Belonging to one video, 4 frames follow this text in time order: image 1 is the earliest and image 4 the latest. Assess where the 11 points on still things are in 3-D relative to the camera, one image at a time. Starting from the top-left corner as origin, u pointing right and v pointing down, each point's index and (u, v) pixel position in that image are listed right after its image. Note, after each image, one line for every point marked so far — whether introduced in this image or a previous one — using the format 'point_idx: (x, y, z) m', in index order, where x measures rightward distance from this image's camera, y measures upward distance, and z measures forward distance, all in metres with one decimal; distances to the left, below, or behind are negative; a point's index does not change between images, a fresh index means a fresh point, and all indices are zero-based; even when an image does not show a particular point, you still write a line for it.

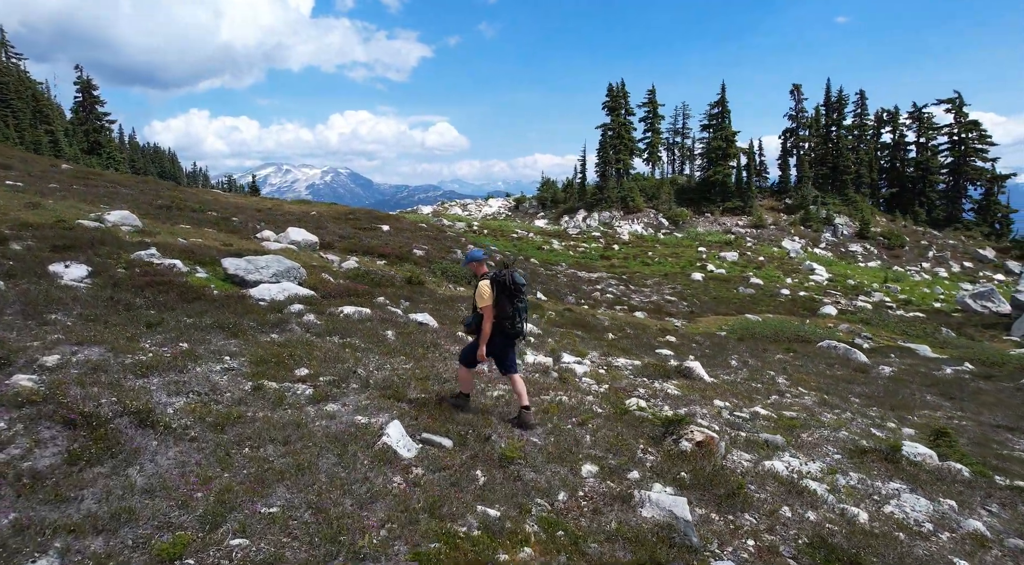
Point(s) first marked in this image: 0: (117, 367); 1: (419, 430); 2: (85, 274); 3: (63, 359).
0: (-6.1, -1.3, +9.8) m
1: (-1.3, -2.1, +8.8) m
2: (-12.1, +0.2, +17.8) m
3: (-6.9, -1.2, +9.8) m
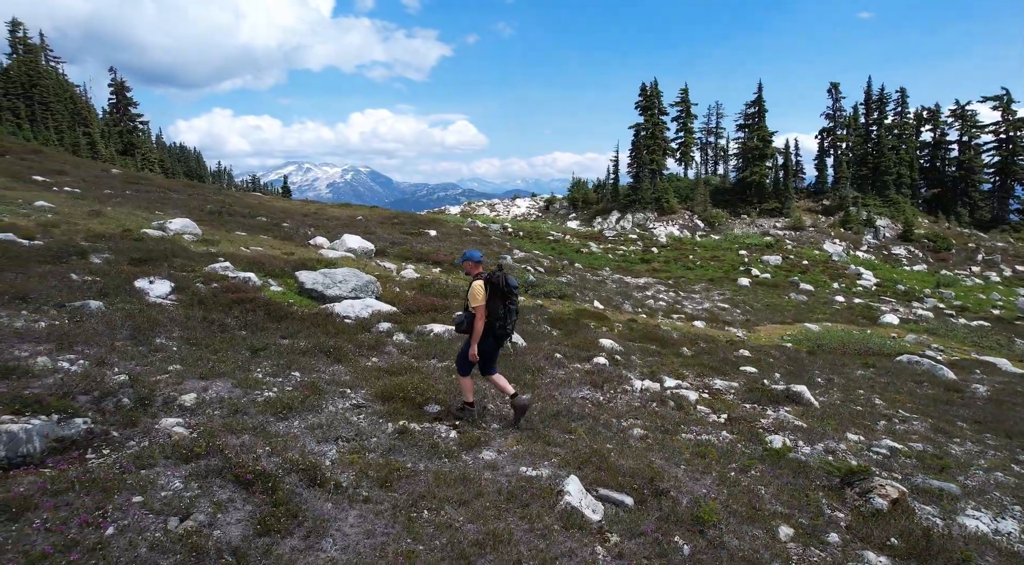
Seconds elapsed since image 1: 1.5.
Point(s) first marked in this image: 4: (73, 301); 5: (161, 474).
0: (-3.7, -1.8, +9.2) m
1: (+1.0, -2.6, +8.1) m
2: (-9.5, -0.2, +17.4) m
3: (-4.6, -1.7, +9.2) m
4: (-9.7, -0.4, +14.0) m
5: (-3.8, -2.1, +6.9) m
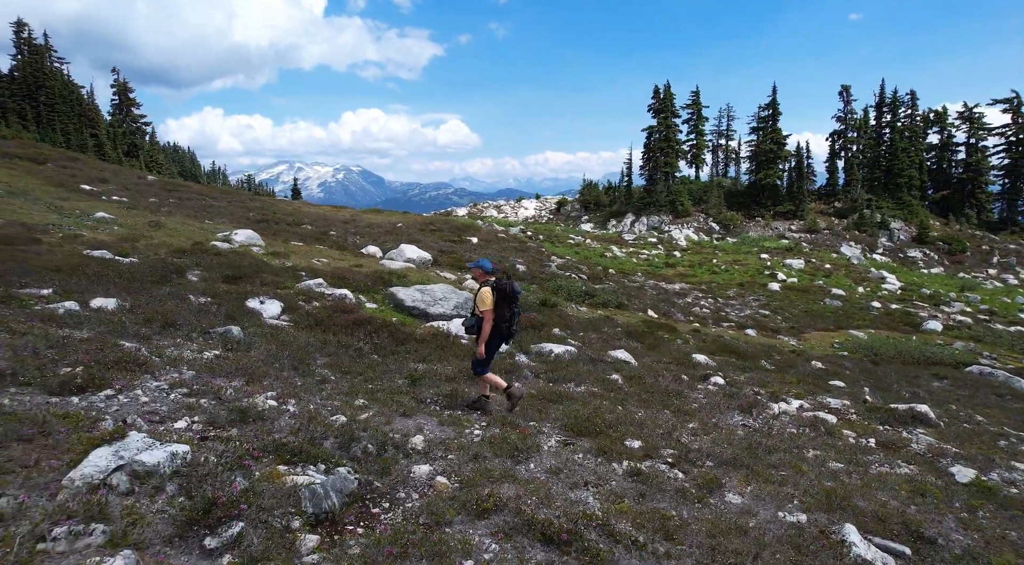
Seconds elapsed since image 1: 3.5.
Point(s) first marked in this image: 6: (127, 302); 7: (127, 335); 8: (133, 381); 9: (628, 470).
0: (-0.4, -2.4, +9.0) m
1: (+4.4, -3.1, +7.9) m
2: (-6.2, -0.8, +17.1) m
3: (-1.2, -2.2, +9.0) m
4: (-6.5, -1.0, +13.7) m
5: (-0.5, -2.7, +6.7) m
6: (-8.6, -0.4, +14.2) m
7: (-7.2, -1.0, +11.8) m
8: (-5.3, -1.4, +8.9) m
9: (+1.7, -2.7, +9.0) m
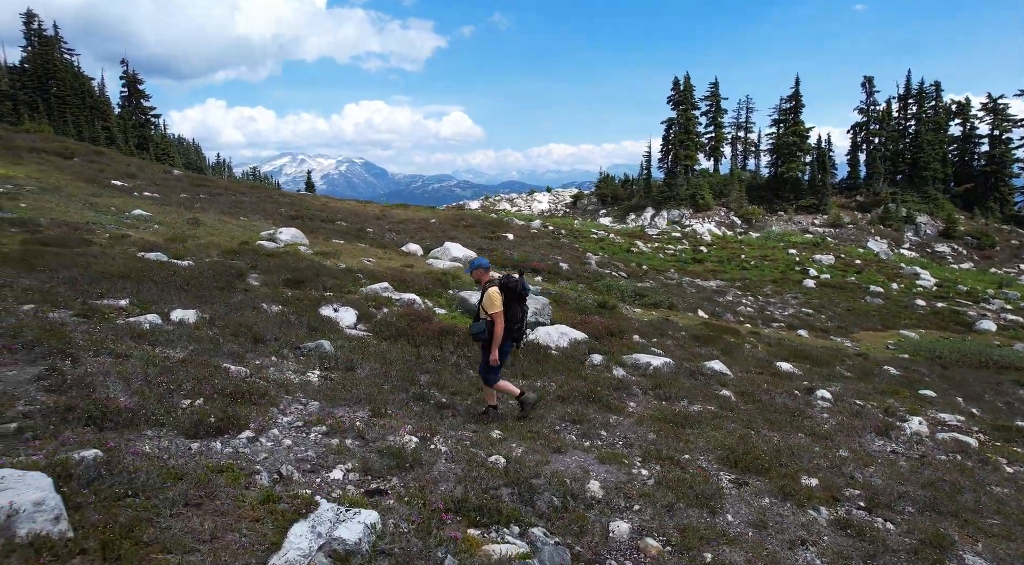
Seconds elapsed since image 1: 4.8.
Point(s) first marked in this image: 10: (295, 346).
0: (+1.9, -2.6, +7.8) m
1: (+6.7, -3.4, +6.7) m
2: (-3.9, -0.9, +15.9) m
3: (+1.1, -2.5, +7.8) m
4: (-4.1, -1.2, +12.5) m
5: (+1.8, -2.9, +5.5) m
6: (-6.3, -0.6, +13.0) m
7: (-4.8, -1.2, +10.6) m
8: (-3.0, -1.6, +7.7) m
9: (+4.0, -2.9, +7.8) m
10: (-4.2, -1.2, +12.2) m
